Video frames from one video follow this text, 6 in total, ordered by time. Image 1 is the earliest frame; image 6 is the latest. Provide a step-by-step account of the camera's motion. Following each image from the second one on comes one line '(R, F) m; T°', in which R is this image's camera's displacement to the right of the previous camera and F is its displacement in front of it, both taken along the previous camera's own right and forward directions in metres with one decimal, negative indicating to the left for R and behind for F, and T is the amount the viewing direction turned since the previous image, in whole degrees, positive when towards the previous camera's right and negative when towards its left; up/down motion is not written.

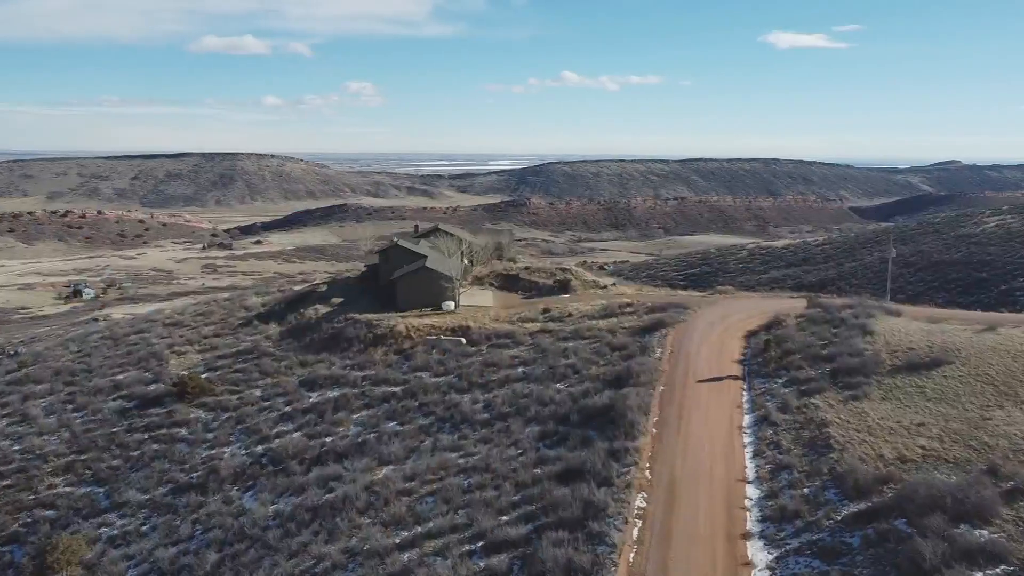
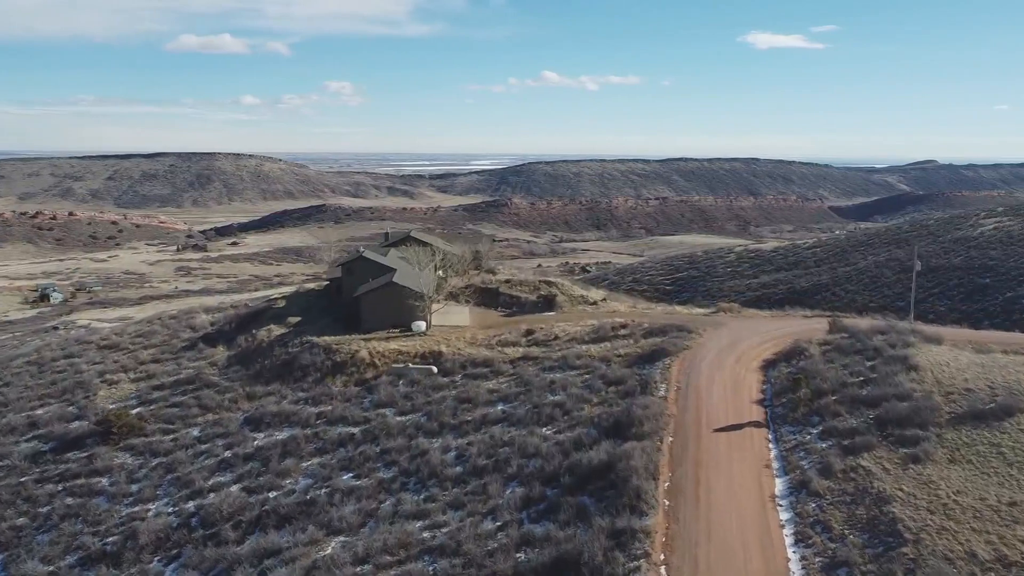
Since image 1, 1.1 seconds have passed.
(+0.1, +3.6) m; +1°
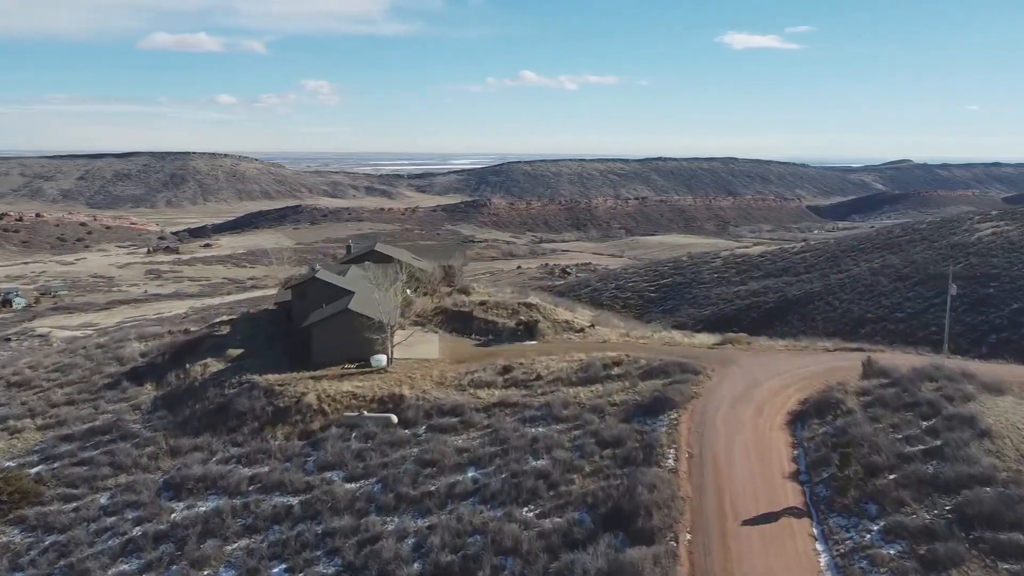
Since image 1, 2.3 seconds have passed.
(+0.2, +3.8) m; +2°
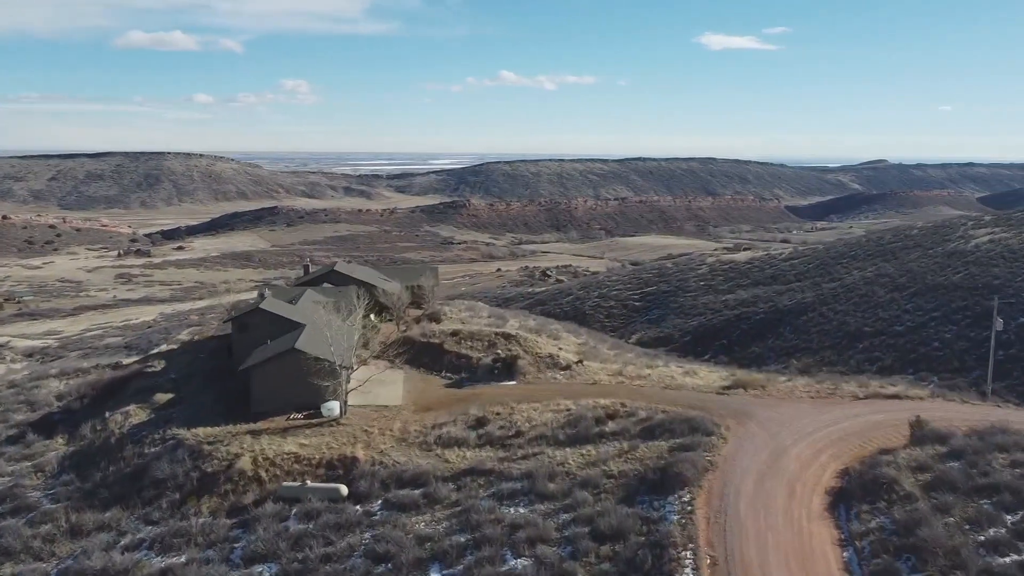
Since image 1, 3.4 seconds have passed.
(+0.1, +3.5) m; +1°
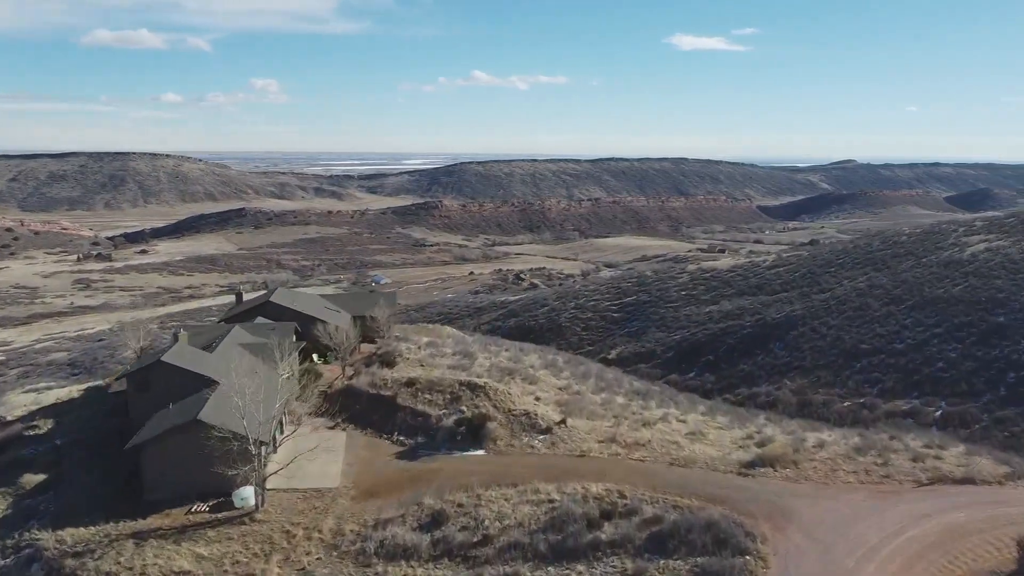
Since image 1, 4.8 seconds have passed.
(+0.2, +4.4) m; +2°
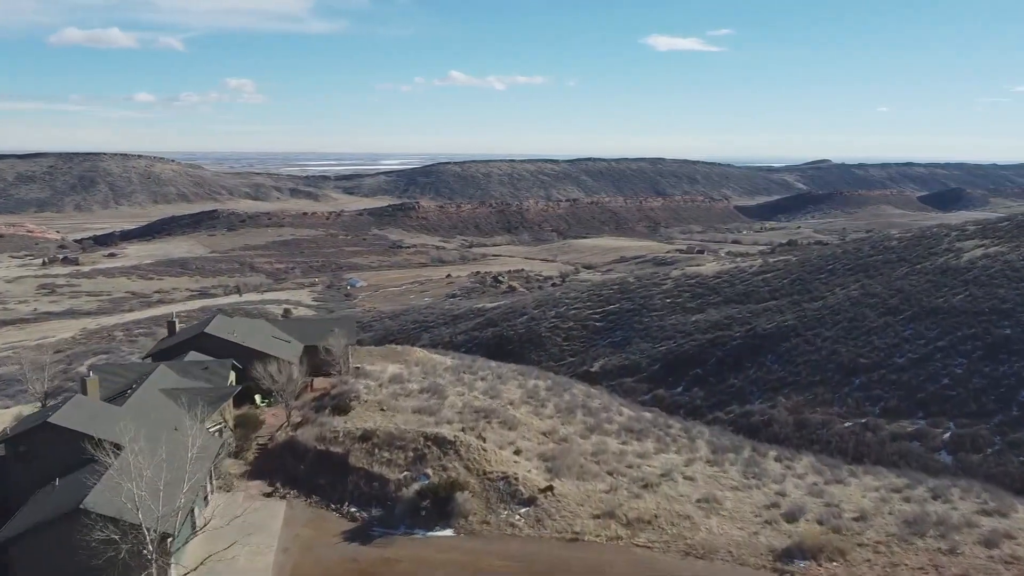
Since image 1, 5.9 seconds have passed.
(+0.1, +3.4) m; +2°
